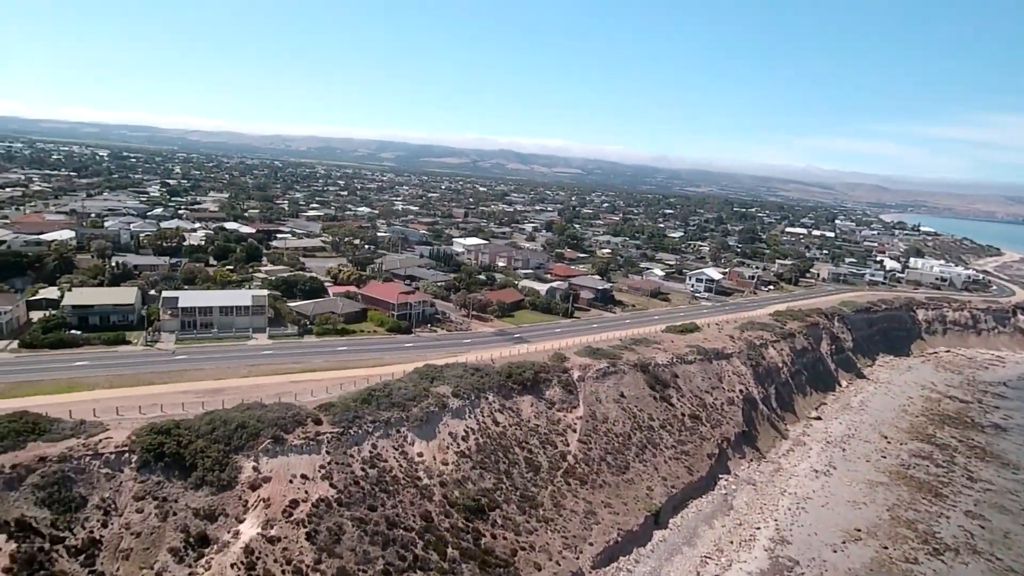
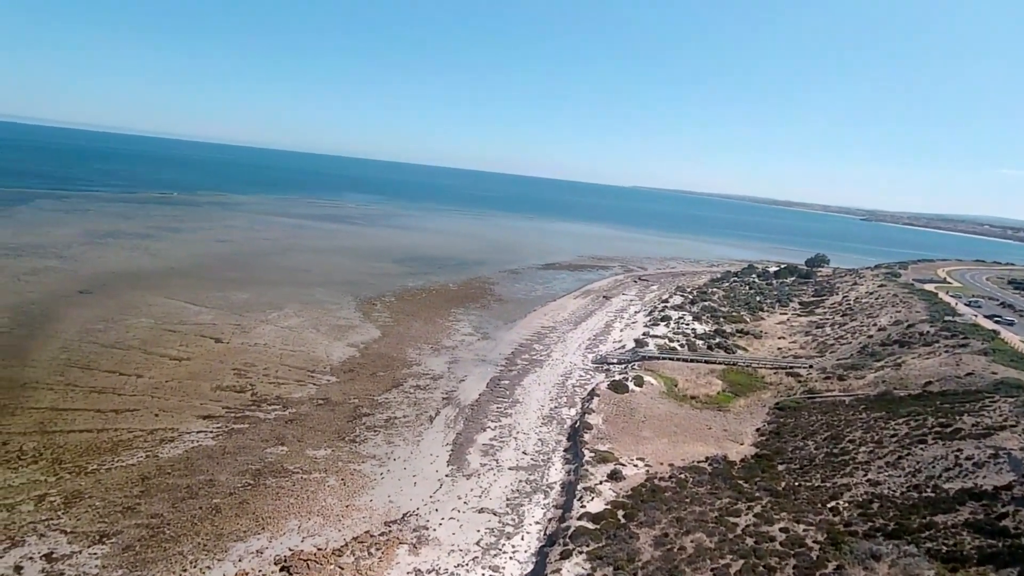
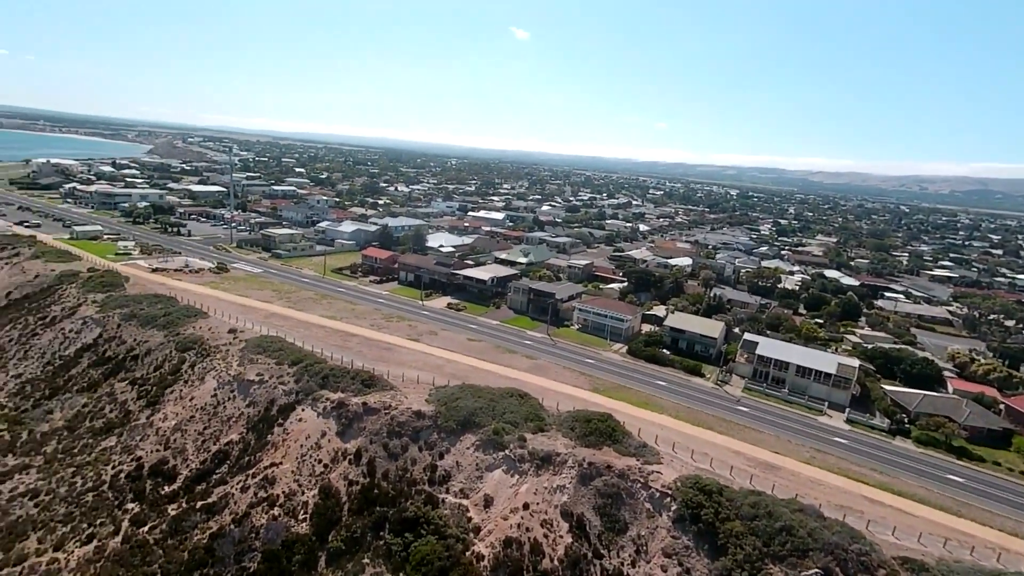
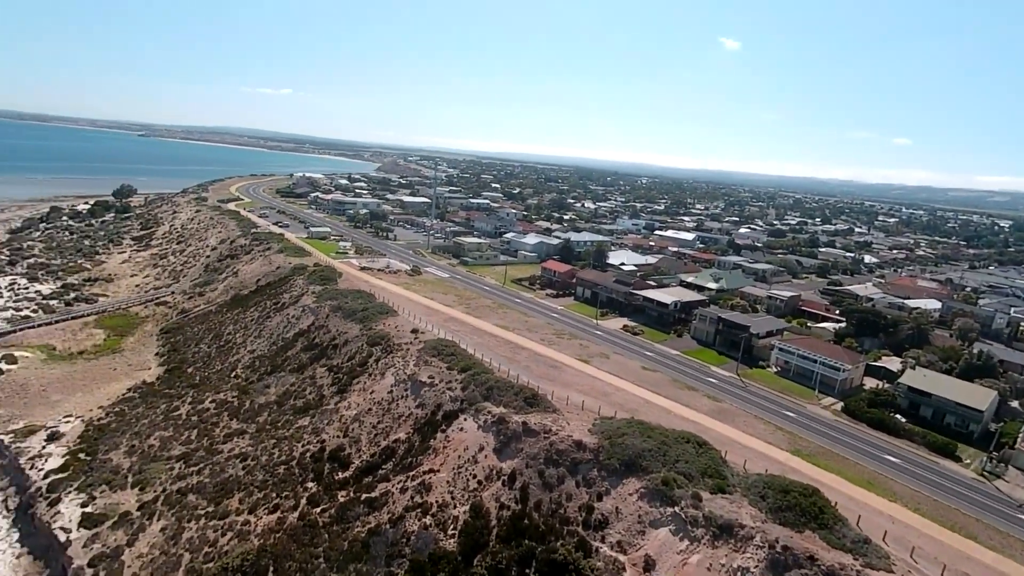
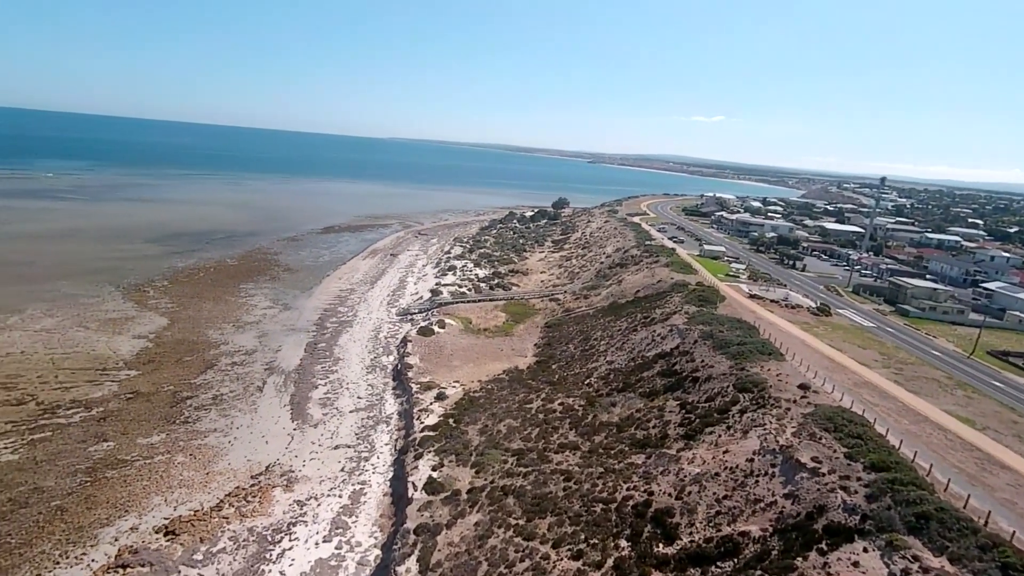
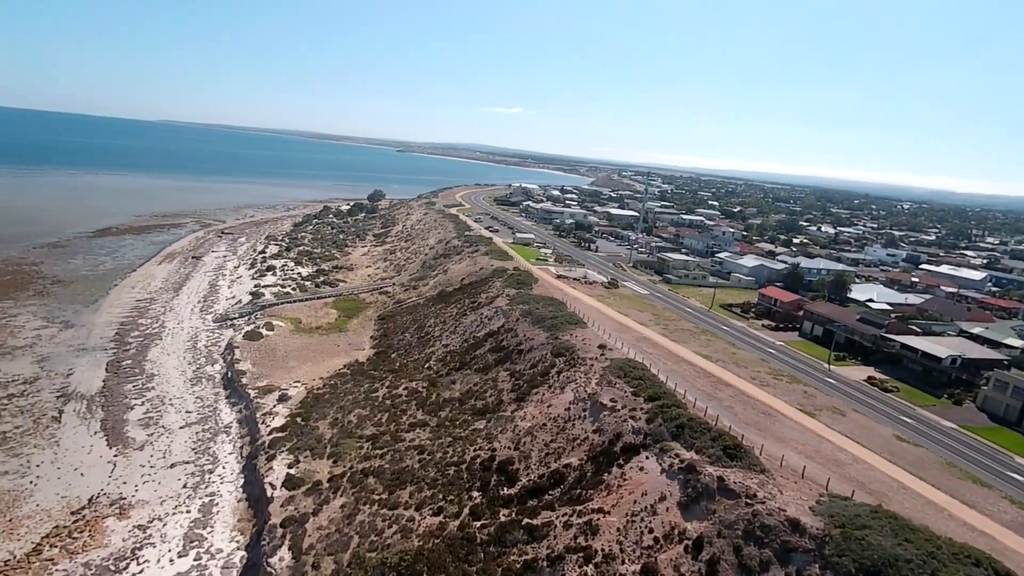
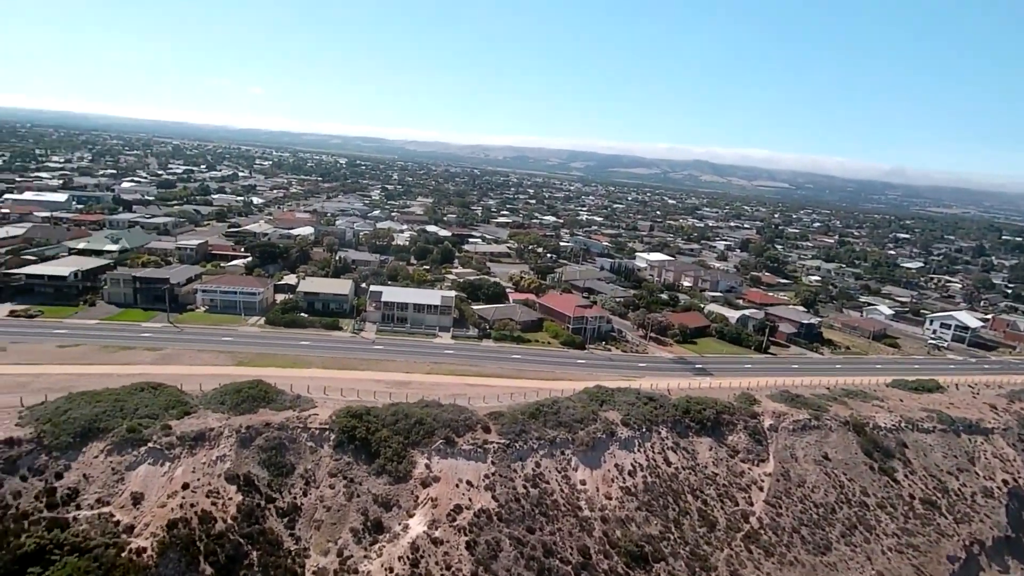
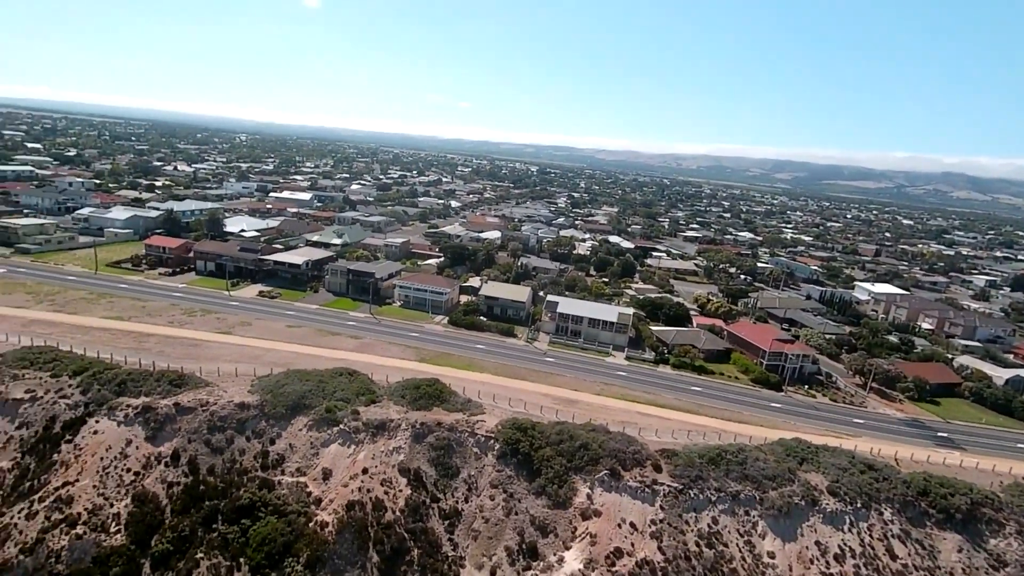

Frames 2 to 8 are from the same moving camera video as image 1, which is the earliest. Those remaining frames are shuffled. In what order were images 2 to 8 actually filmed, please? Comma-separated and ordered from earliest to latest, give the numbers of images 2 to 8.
7, 8, 3, 4, 6, 5, 2
